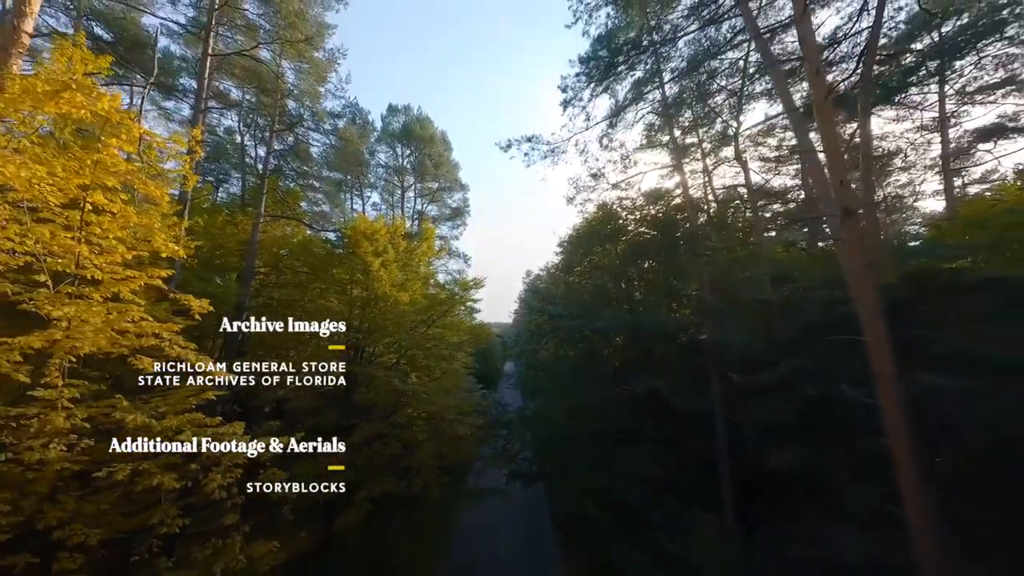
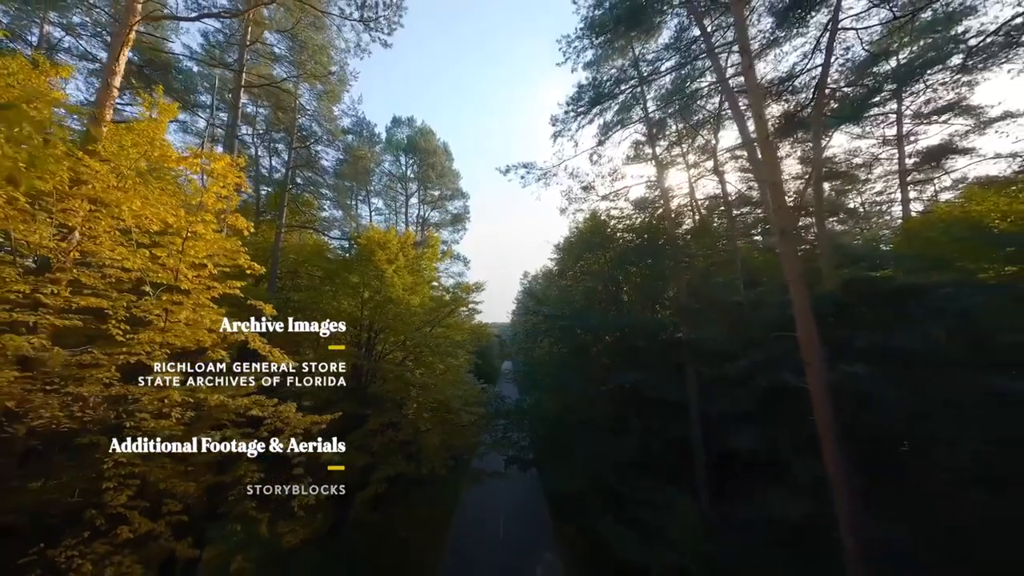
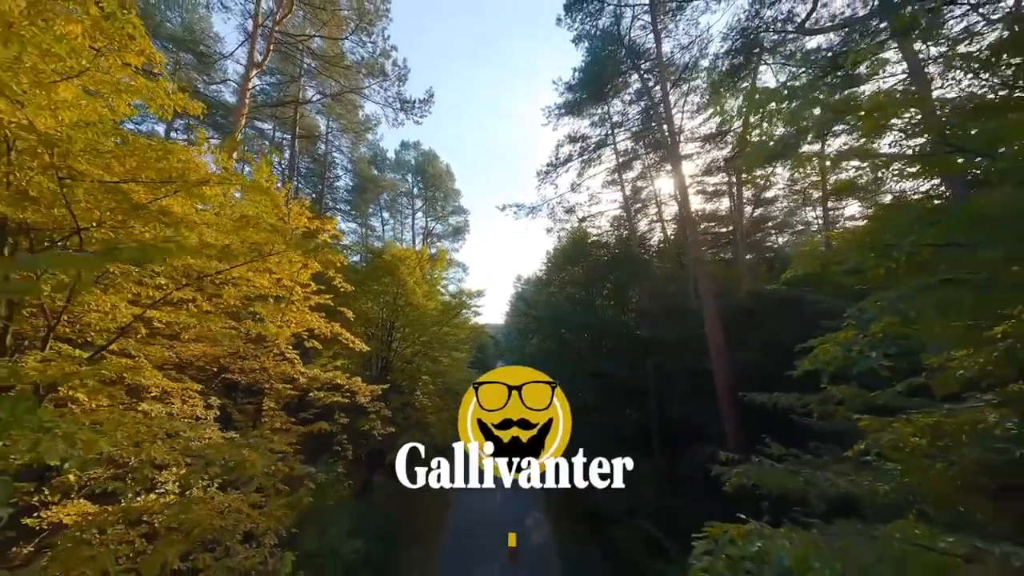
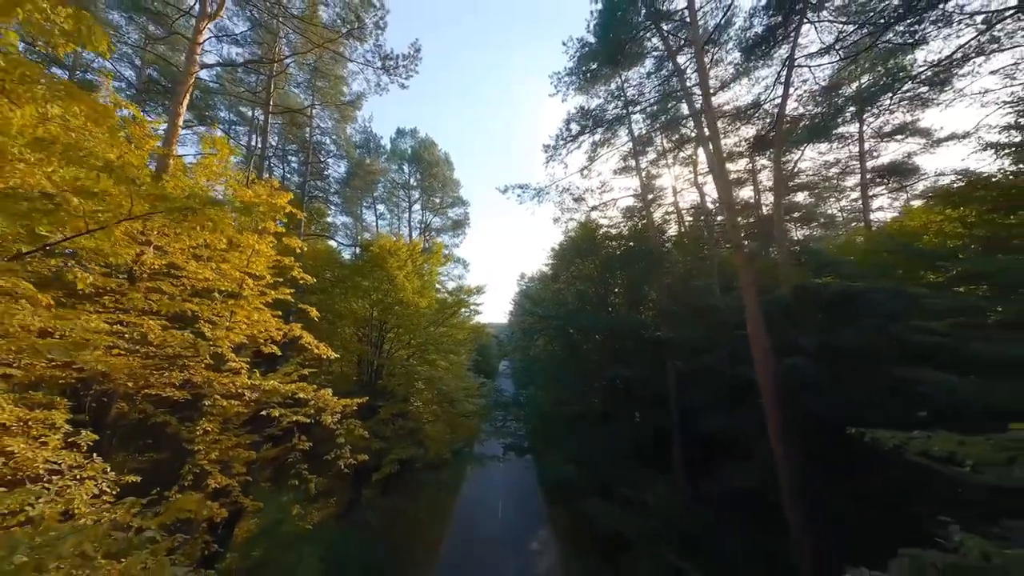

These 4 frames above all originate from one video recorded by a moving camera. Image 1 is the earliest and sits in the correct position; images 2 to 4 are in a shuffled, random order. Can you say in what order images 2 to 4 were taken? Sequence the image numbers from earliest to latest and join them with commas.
2, 4, 3
